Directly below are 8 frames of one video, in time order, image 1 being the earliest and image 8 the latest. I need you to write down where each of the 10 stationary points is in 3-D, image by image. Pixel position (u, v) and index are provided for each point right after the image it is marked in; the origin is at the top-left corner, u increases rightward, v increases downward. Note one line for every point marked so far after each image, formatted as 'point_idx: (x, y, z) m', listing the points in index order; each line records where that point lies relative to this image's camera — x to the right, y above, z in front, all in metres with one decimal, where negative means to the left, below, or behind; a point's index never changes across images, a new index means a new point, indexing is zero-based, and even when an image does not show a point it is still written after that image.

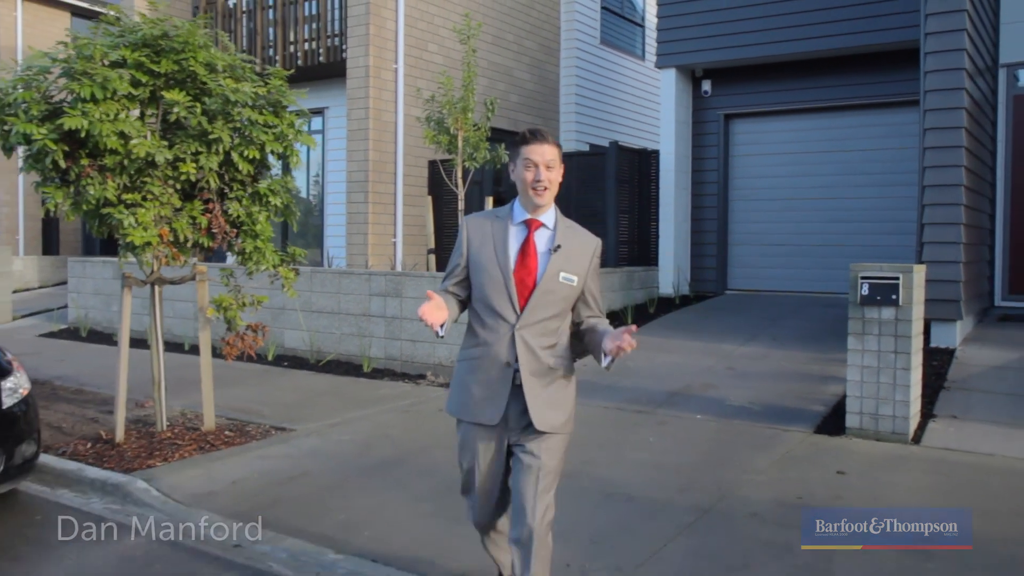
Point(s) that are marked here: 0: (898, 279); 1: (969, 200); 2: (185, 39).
0: (+2.5, +0.1, +6.4) m
1: (+3.9, +0.8, +8.3) m
2: (-2.0, +1.5, +5.8) m
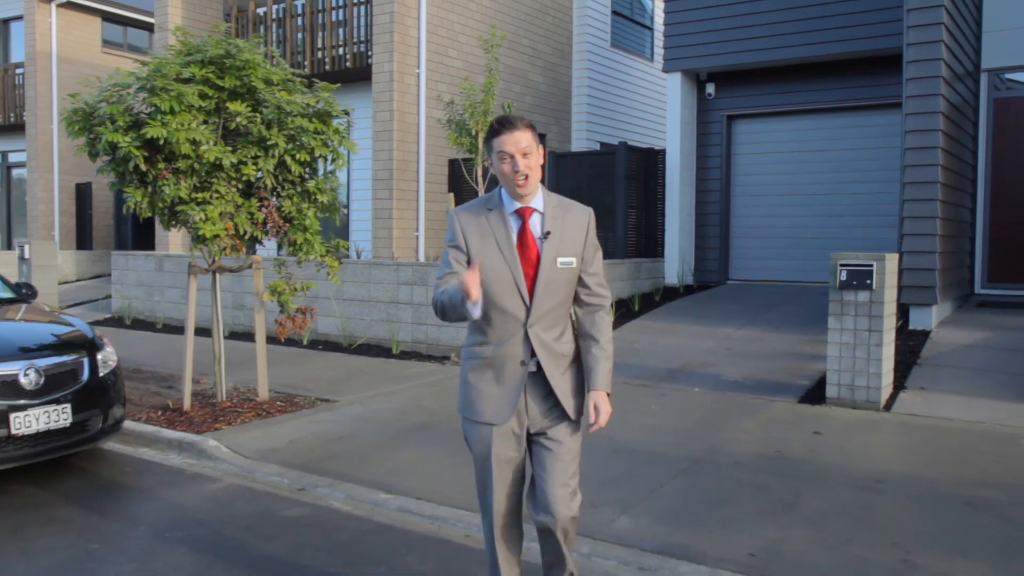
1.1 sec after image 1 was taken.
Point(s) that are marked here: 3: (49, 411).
0: (+2.6, +0.2, +7.2) m
1: (+4.1, +0.9, +9.2) m
2: (-1.8, +1.6, +6.7) m
3: (-2.7, -0.7, +5.7) m
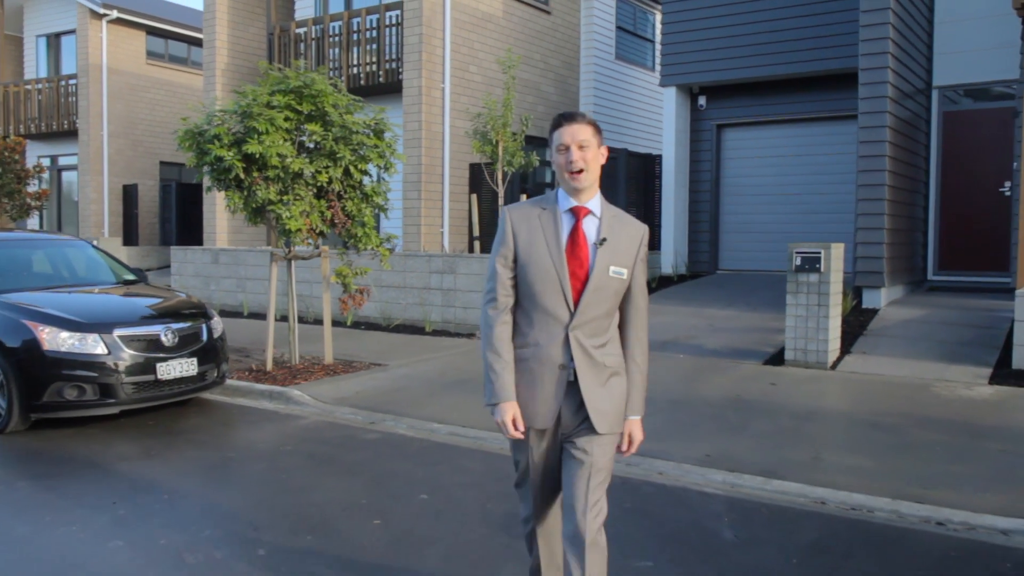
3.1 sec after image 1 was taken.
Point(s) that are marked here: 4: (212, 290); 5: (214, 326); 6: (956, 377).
0: (+2.8, +0.3, +8.9) m
1: (+4.3, +1.0, +10.9) m
2: (-1.7, +1.7, +8.4) m
3: (-2.5, -0.6, +7.4) m
4: (-4.7, 0.0, +15.2) m
5: (-2.4, -0.3, +7.9) m
6: (+3.7, -0.7, +8.2) m
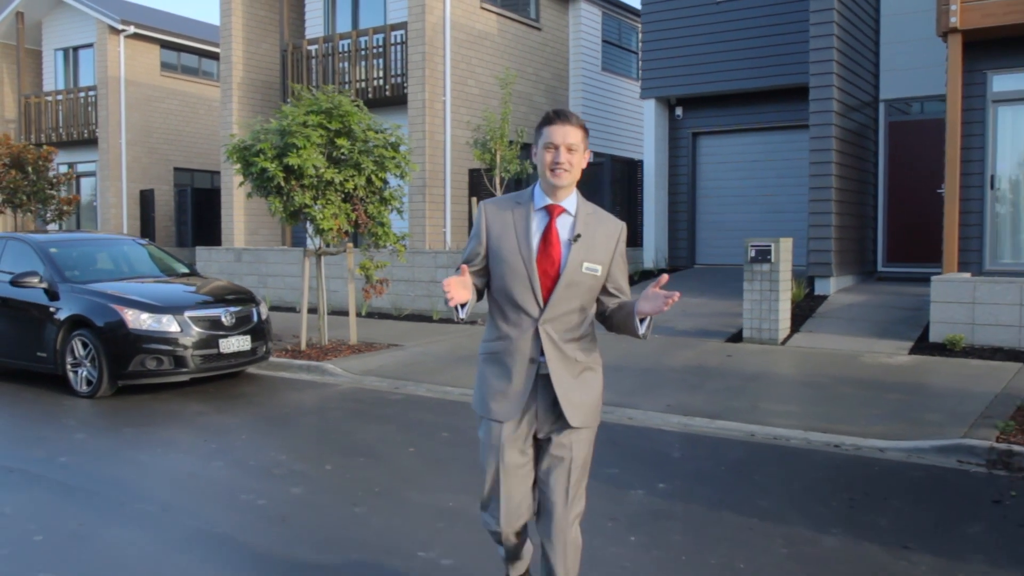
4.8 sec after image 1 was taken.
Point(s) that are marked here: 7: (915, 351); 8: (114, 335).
0: (+2.8, +0.5, +10.5) m
1: (+4.2, +1.2, +12.4) m
2: (-1.7, +1.8, +10.0) m
3: (-2.5, -0.5, +9.0) m
4: (-4.7, 0.0, +16.7) m
5: (-2.5, -0.2, +9.5) m
6: (+3.7, -0.6, +9.8) m
7: (+4.0, -0.6, +9.6) m
8: (-3.5, -0.4, +8.5) m
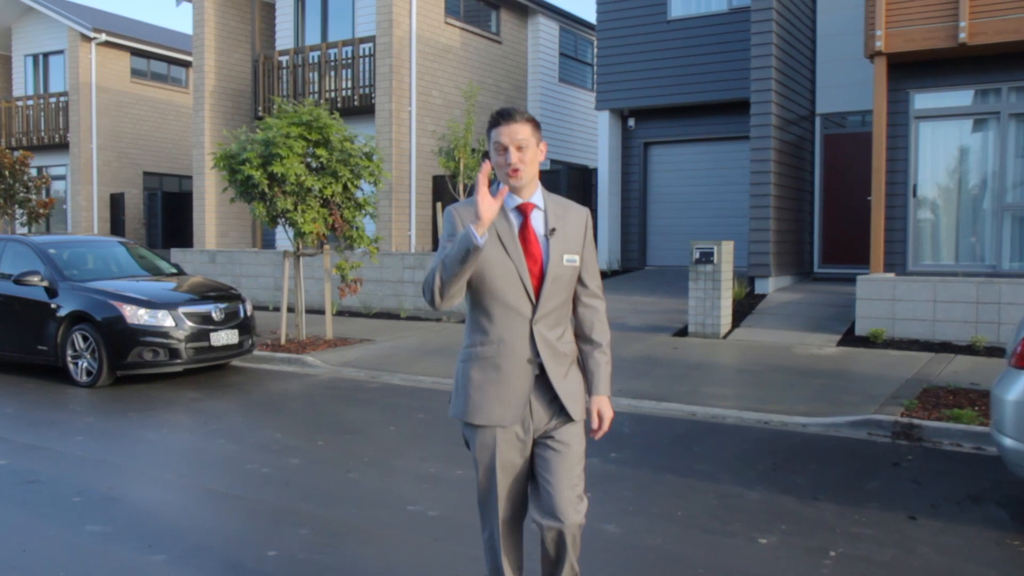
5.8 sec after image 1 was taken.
0: (+2.4, +0.5, +11.5) m
1: (+3.7, +1.2, +13.5) m
2: (-2.1, +1.9, +10.8) m
3: (-2.9, -0.4, +9.7) m
4: (-5.4, 0.0, +17.4) m
5: (-2.8, -0.2, +10.2) m
6: (+3.3, -0.6, +10.8) m
7: (+3.6, -0.6, +10.7) m
8: (-3.8, -0.4, +9.2) m
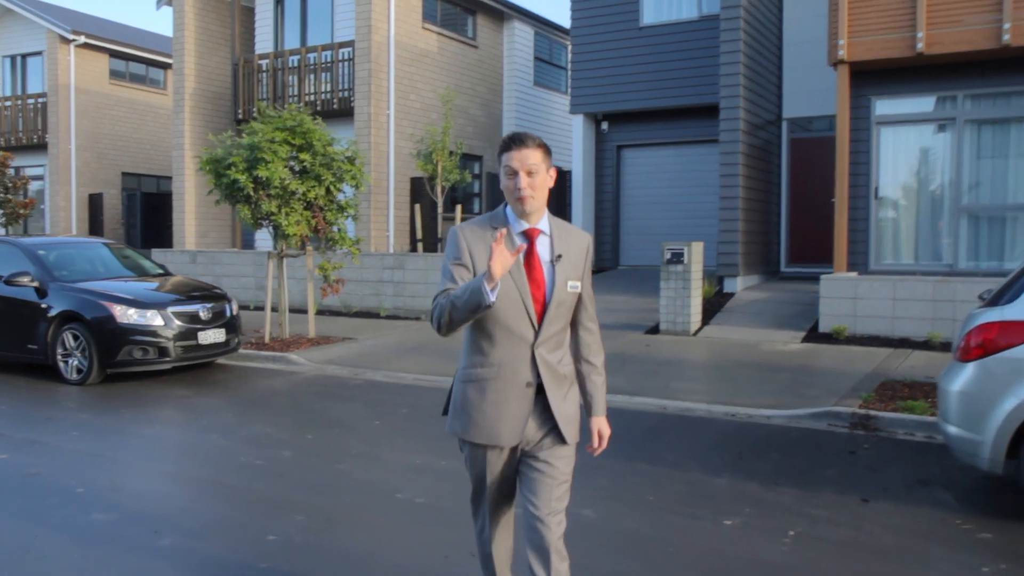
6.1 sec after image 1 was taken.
0: (+2.1, +0.5, +11.9) m
1: (+3.4, +1.2, +14.0) m
2: (-2.3, +1.9, +11.1) m
3: (-3.1, -0.4, +10.0) m
4: (-5.8, 0.0, +17.6) m
5: (-3.0, -0.2, +10.5) m
6: (+3.1, -0.6, +11.3) m
7: (+3.4, -0.6, +11.2) m
8: (-4.0, -0.4, +9.5) m
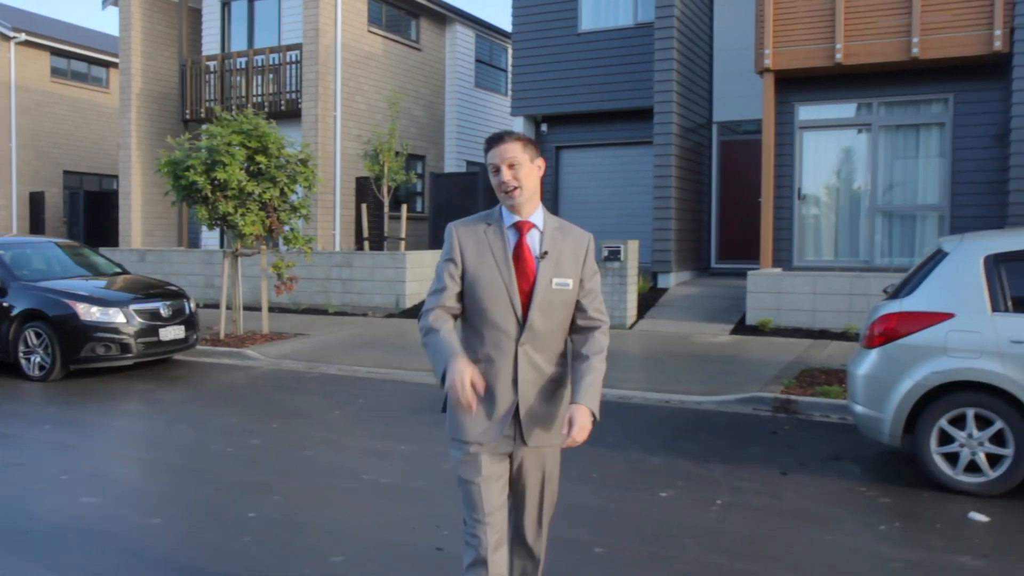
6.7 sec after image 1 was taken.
0: (+1.4, +0.5, +12.7) m
1: (+2.6, +1.3, +14.8) m
2: (-3.0, +1.9, +11.5) m
3: (-3.6, -0.4, +10.4) m
4: (-6.9, +0.1, +17.8) m
5: (-3.6, -0.2, +10.9) m
6: (+2.5, -0.5, +12.1) m
7: (+2.7, -0.5, +12.0) m
8: (-4.5, -0.4, +9.8) m
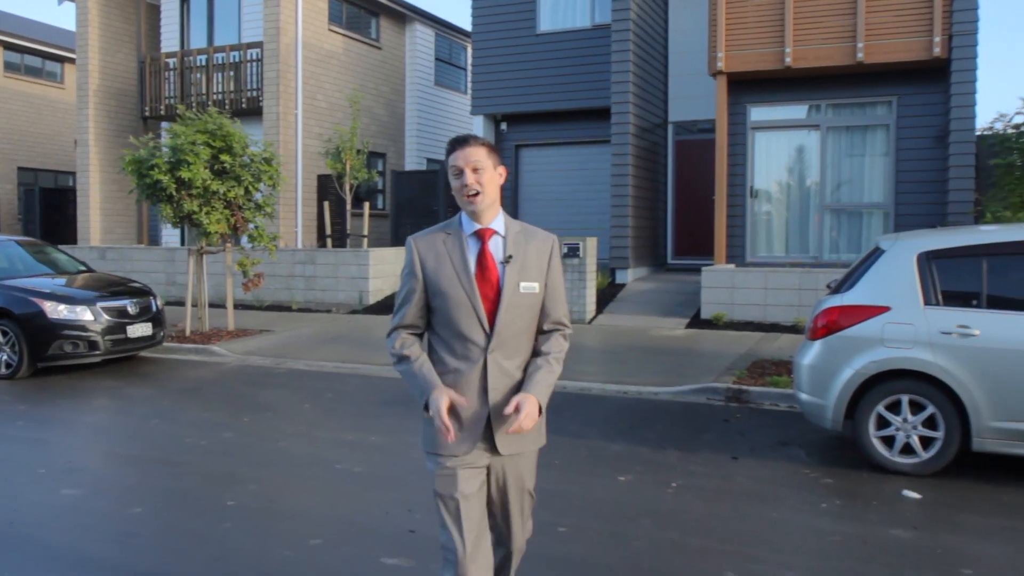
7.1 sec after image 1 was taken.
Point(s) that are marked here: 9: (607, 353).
0: (+0.9, +0.6, +13.0) m
1: (+1.9, +1.3, +15.2) m
2: (-3.4, +1.9, +11.7) m
3: (-4.0, -0.4, +10.6) m
4: (-7.6, +0.1, +17.8) m
5: (-4.1, -0.2, +11.1) m
6: (+2.0, -0.5, +12.5) m
7: (+2.3, -0.5, +12.4) m
8: (-4.9, -0.4, +9.9) m
9: (+1.0, -0.7, +10.7) m
